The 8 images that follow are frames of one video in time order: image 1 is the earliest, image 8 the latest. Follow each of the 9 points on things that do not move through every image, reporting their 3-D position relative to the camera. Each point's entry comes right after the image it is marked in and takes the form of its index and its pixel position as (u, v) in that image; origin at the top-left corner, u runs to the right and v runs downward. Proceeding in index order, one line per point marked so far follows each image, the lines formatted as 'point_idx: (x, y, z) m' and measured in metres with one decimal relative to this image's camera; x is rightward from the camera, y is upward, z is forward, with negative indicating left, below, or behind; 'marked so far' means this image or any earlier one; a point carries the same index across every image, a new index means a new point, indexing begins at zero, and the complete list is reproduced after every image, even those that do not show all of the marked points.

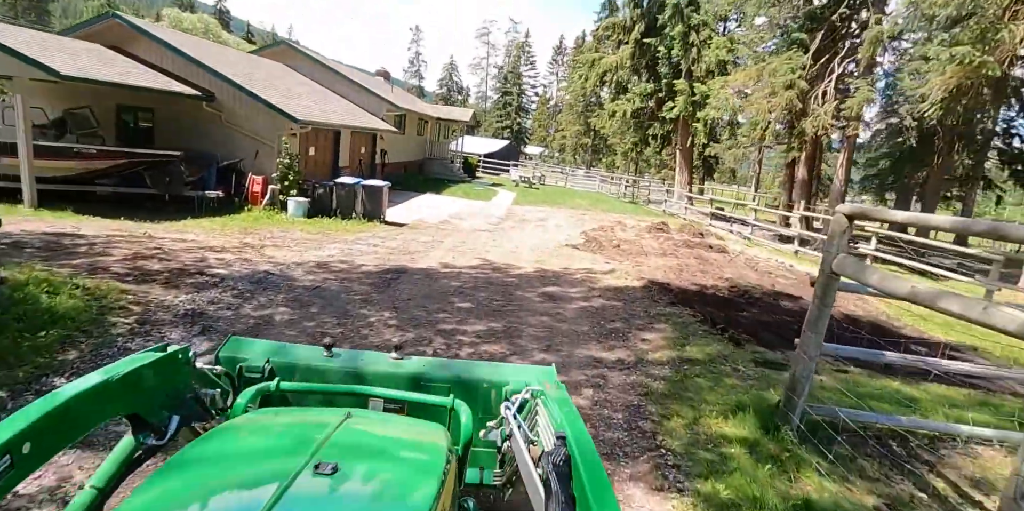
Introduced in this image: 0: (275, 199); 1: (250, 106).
0: (-5.7, +1.4, +14.0) m
1: (-6.5, +3.7, +14.3) m
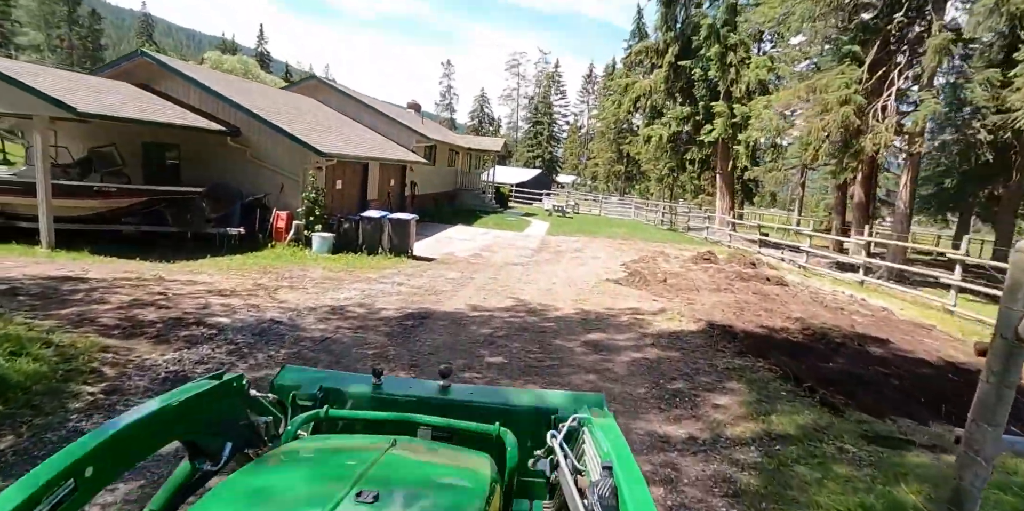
0: (-4.9, +0.5, +13.4) m
1: (-5.7, +2.8, +13.9) m
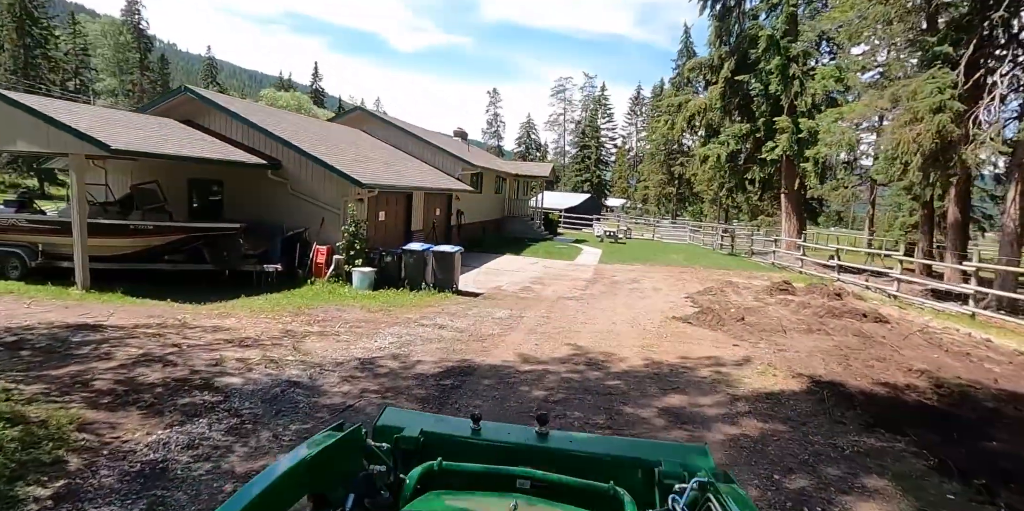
0: (-3.8, -0.3, +12.7) m
1: (-4.6, +2.0, +13.4) m
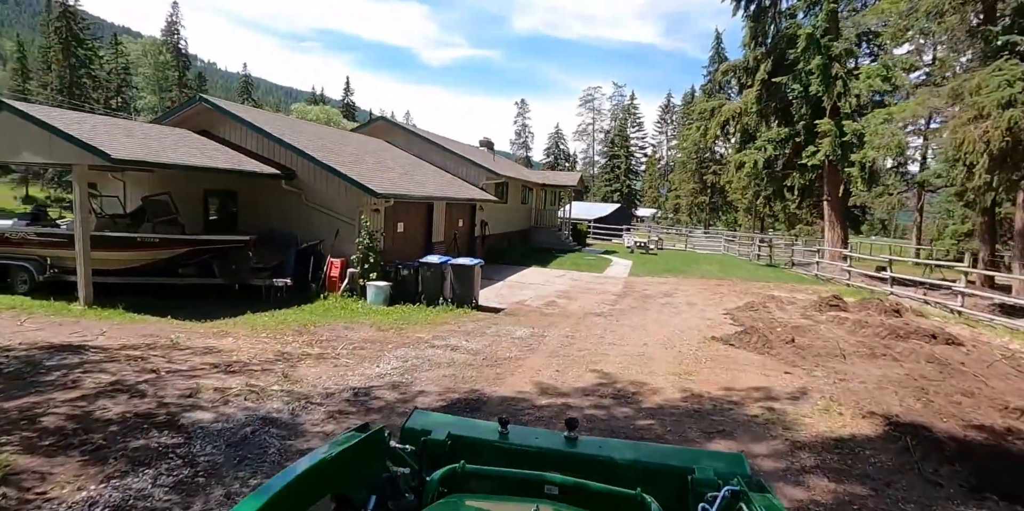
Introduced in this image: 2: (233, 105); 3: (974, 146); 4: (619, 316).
0: (-3.3, -0.6, +12.1) m
1: (-4.1, +1.7, +12.9) m
2: (-6.9, +3.7, +14.2) m
3: (+9.7, +2.3, +12.0) m
4: (+2.1, -1.2, +11.5) m
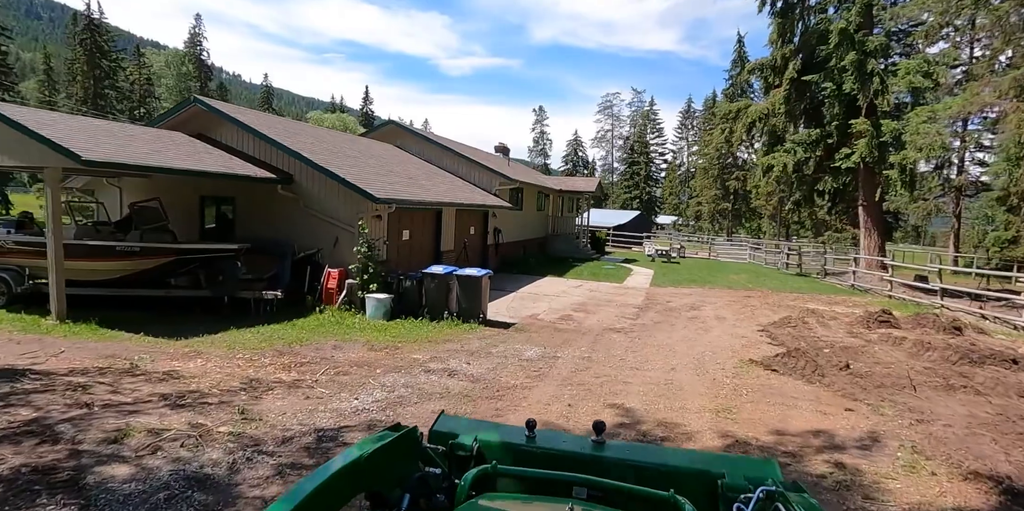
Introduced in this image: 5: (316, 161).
0: (-3.1, -0.8, +11.2) m
1: (-3.8, +1.5, +12.0) m
2: (-6.6, +3.5, +13.5) m
3: (+9.9, +2.1, +10.7) m
4: (+2.3, -1.4, +10.4) m
5: (-4.1, +2.0, +11.9) m
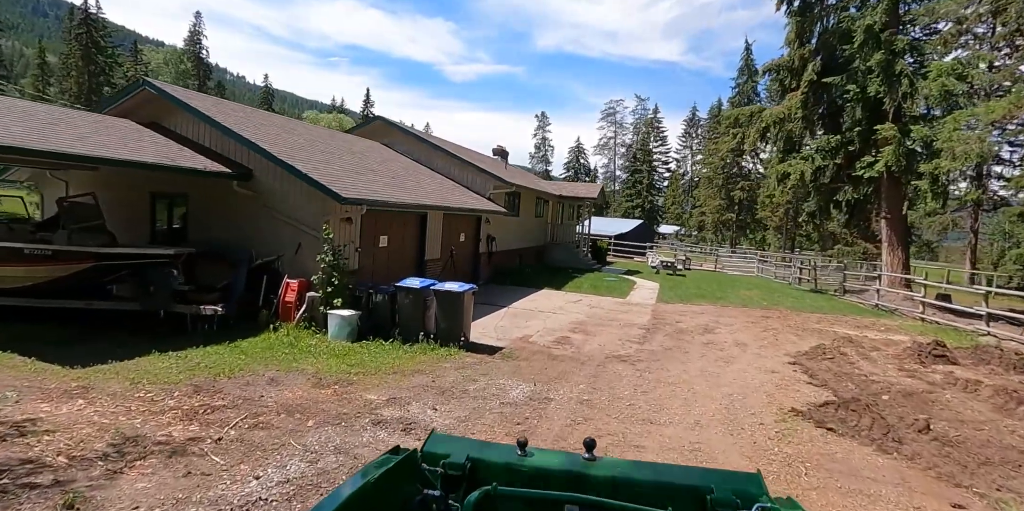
0: (-3.3, -1.0, +9.6) m
1: (-4.0, +1.3, +10.4) m
2: (-6.7, +3.4, +11.9) m
3: (+9.8, +1.7, +9.1) m
4: (+2.1, -1.6, +8.7) m
5: (-4.2, +1.8, +10.3) m
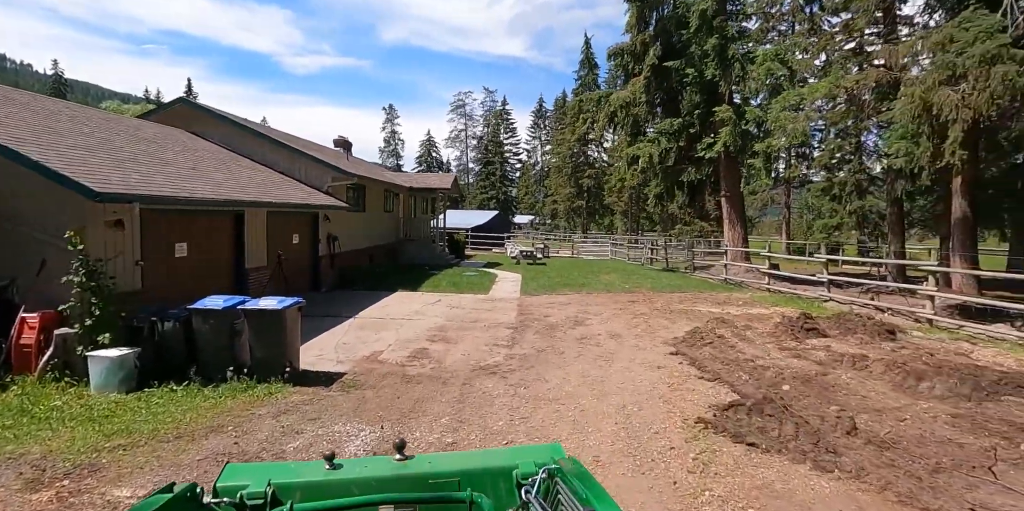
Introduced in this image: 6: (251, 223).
0: (-5.3, -1.2, +6.9) m
1: (-6.3, +1.0, +7.5) m
2: (-9.5, +2.9, +8.3) m
3: (+7.2, +2.4, +9.5) m
4: (+0.2, -1.5, +7.4) m
5: (-6.6, +1.5, +7.3) m
6: (-5.2, +0.6, +11.4) m
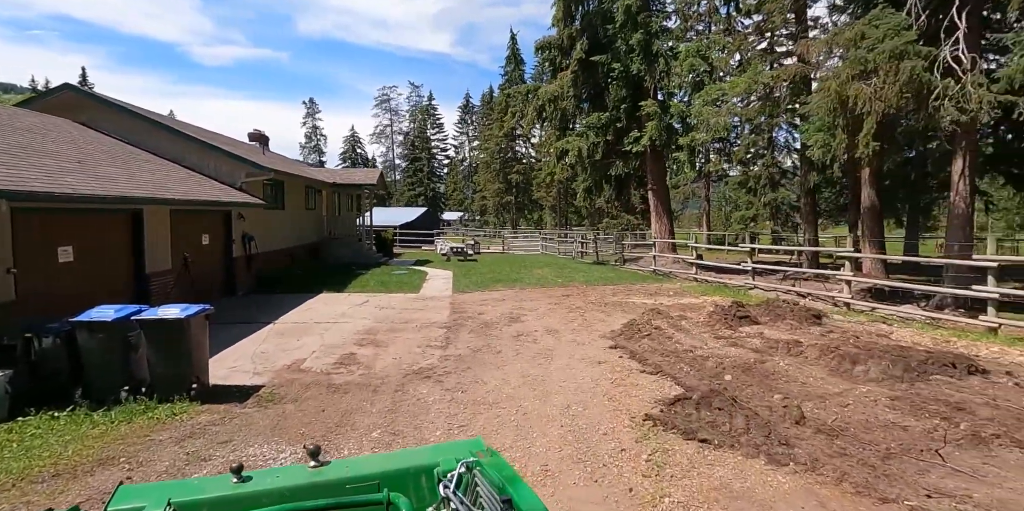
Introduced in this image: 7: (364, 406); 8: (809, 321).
0: (-6.0, -1.3, +5.8) m
1: (-7.1, +0.9, +6.3) m
2: (-10.4, +2.7, +6.7) m
3: (+6.1, +2.6, +10.0) m
4: (-0.6, -1.5, +7.0) m
5: (-7.4, +1.4, +6.1) m
6: (-6.5, +0.6, +10.3) m
7: (-1.5, -1.5, +5.8) m
8: (+4.3, -0.9, +8.2) m
